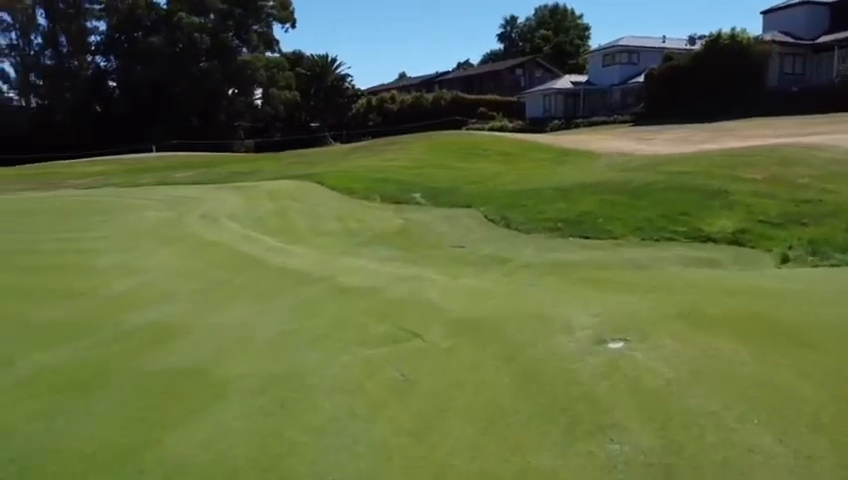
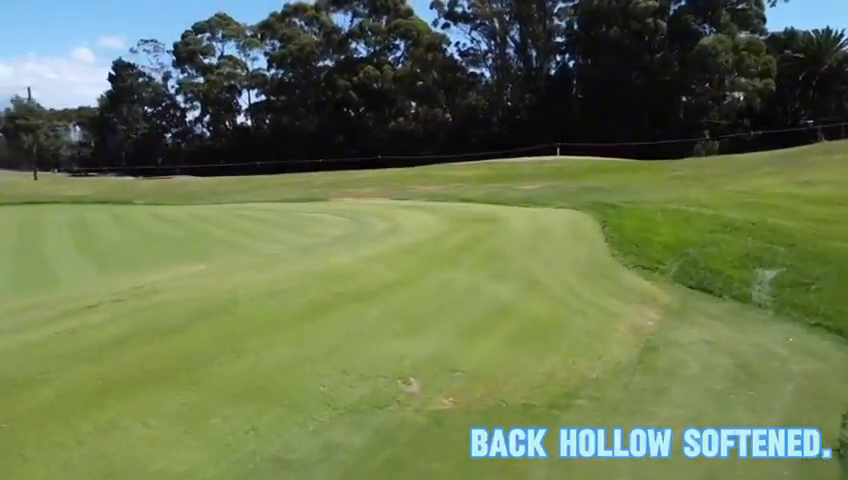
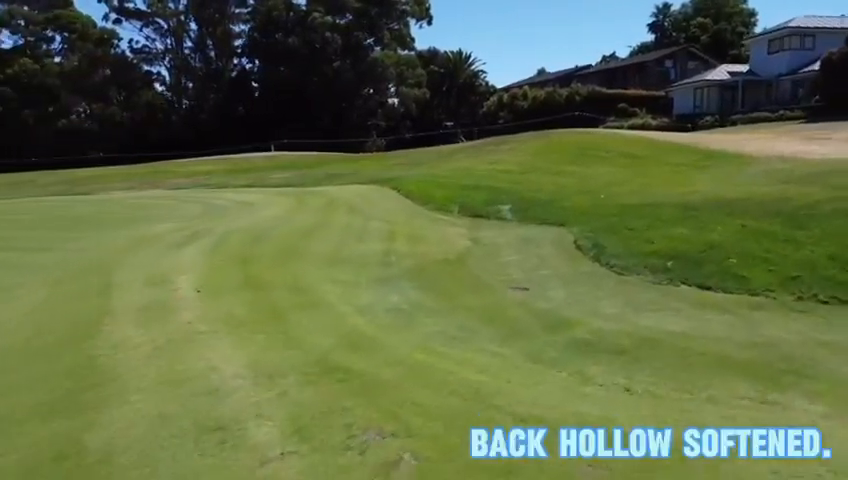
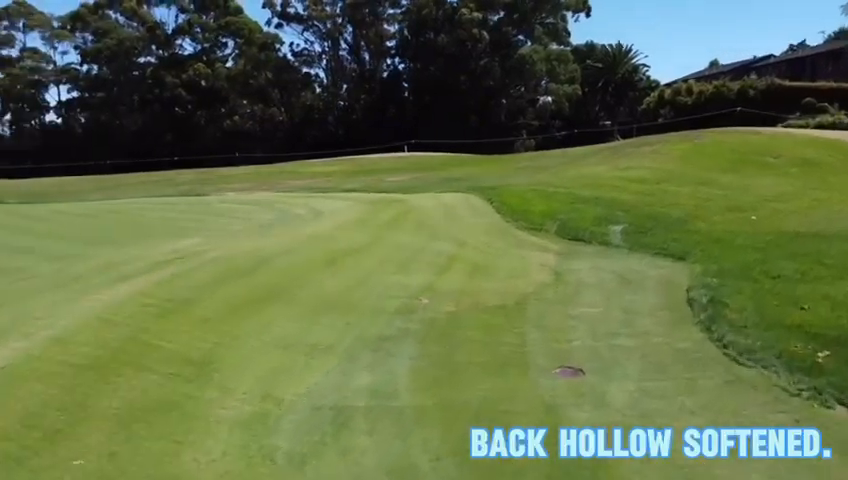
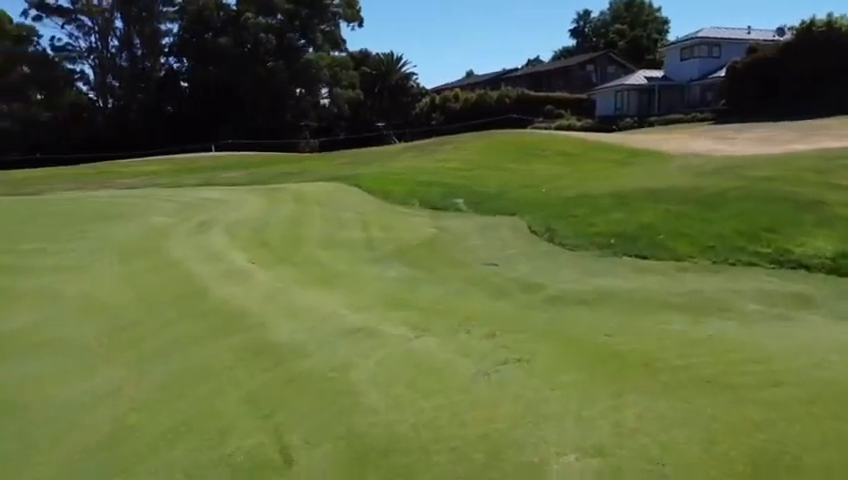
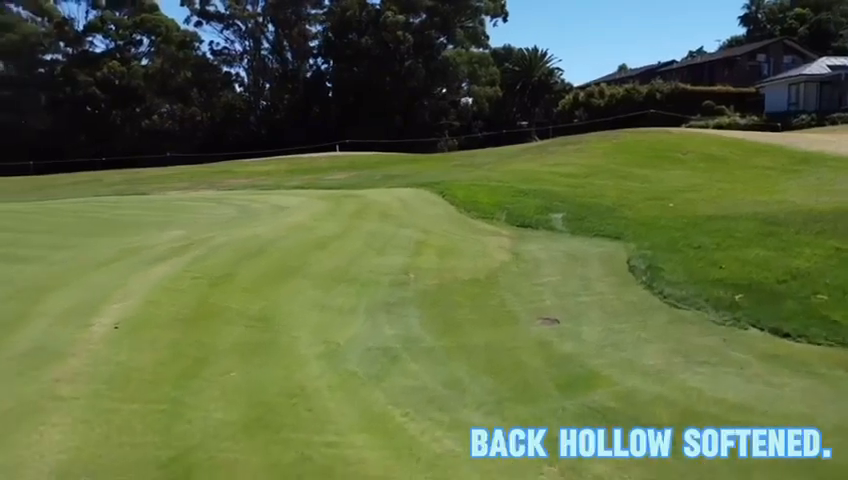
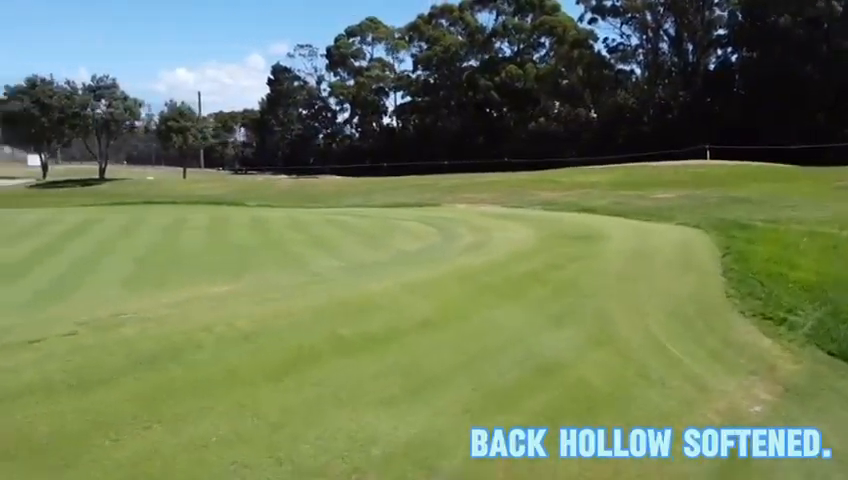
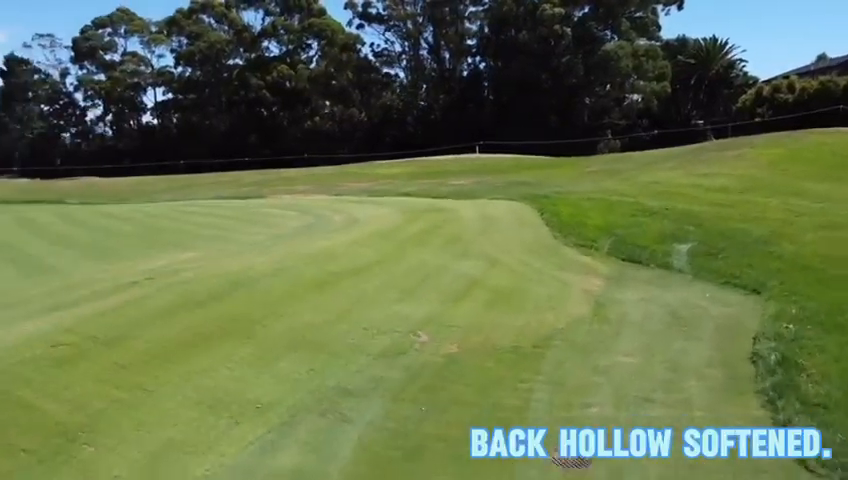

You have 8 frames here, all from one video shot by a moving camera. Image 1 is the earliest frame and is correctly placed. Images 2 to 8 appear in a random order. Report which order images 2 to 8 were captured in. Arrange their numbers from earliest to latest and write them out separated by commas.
5, 3, 6, 4, 8, 2, 7
